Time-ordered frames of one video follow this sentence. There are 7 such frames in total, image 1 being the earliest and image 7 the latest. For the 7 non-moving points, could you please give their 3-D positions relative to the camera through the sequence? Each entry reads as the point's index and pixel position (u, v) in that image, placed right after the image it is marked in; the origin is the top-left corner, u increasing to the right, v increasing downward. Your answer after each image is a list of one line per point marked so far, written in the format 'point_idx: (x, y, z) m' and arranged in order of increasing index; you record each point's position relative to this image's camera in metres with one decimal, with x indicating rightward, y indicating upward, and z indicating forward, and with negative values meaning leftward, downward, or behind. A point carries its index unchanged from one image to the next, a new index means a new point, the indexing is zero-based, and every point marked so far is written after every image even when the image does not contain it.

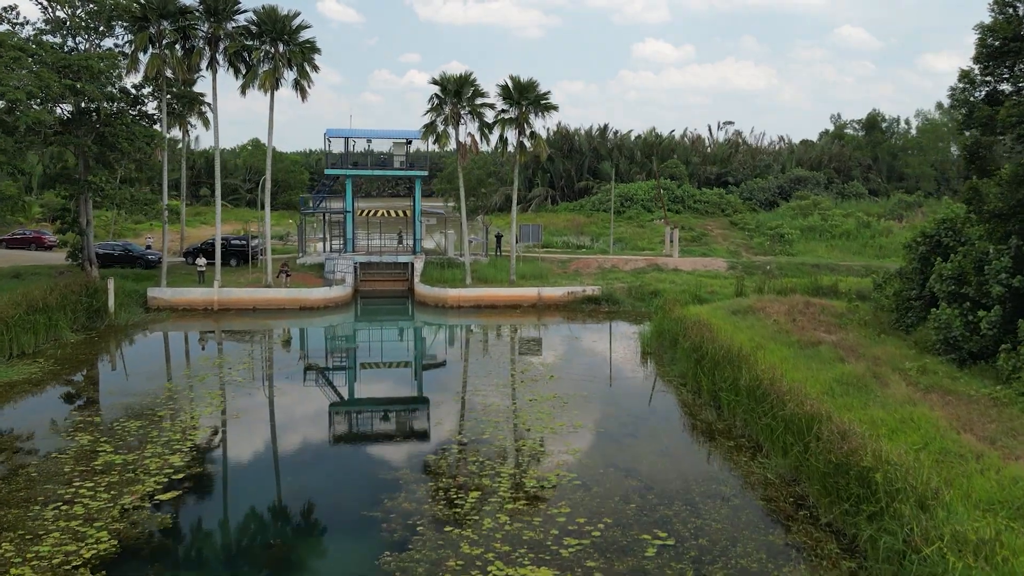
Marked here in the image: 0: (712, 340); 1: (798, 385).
0: (+3.2, -0.9, +16.6) m
1: (+3.6, -1.2, +13.3) m
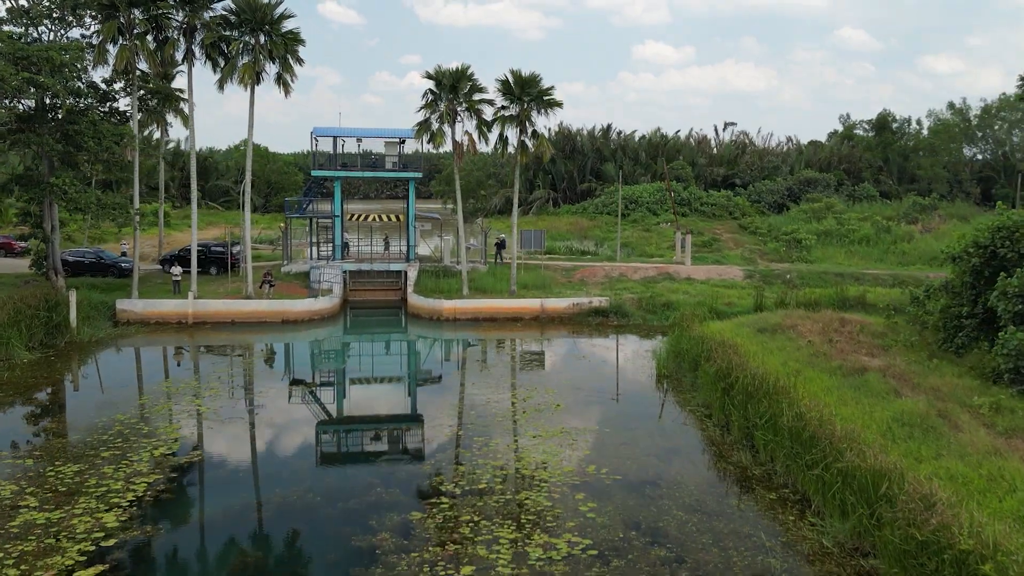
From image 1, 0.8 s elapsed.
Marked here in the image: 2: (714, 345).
0: (+3.2, -1.1, +14.6) m
1: (+3.6, -1.5, +11.2) m
2: (+3.2, -0.9, +16.6) m
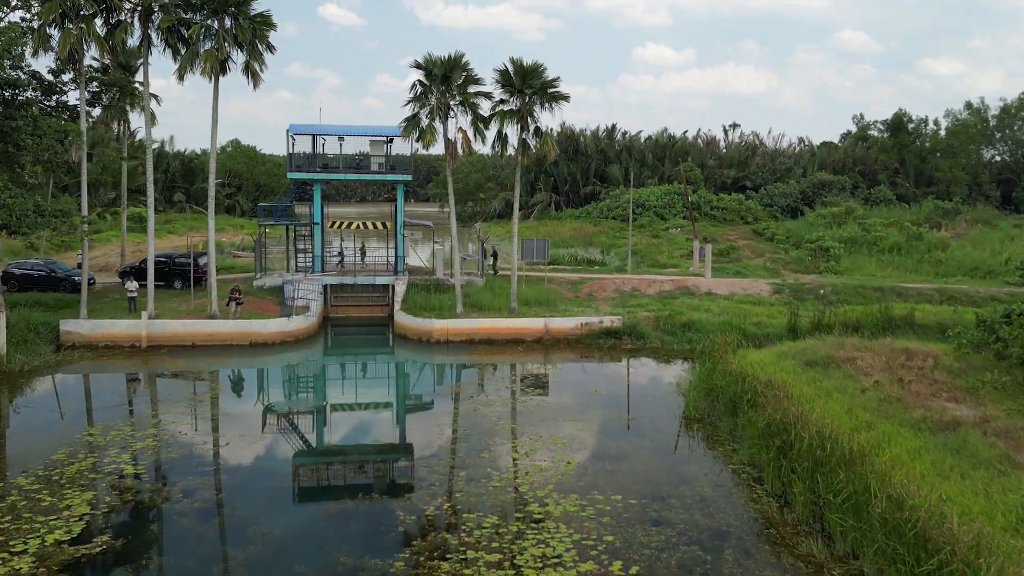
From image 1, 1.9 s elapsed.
0: (+3.2, -1.5, +11.6) m
1: (+3.6, -1.8, +8.2) m
2: (+3.2, -1.3, +13.6) m
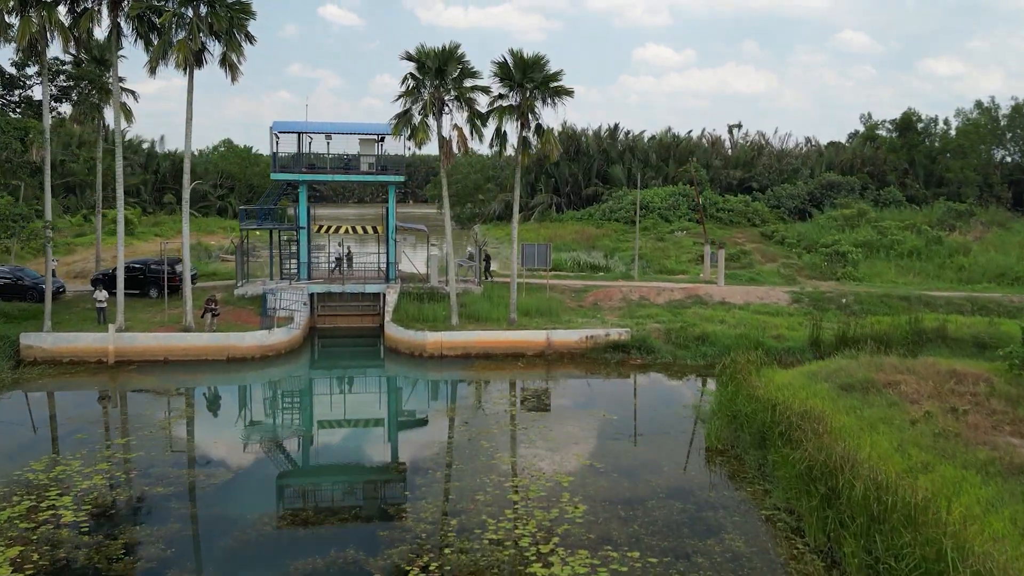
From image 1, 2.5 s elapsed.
0: (+3.2, -1.7, +9.9) m
1: (+3.6, -2.0, +6.6) m
2: (+3.2, -1.5, +11.9) m
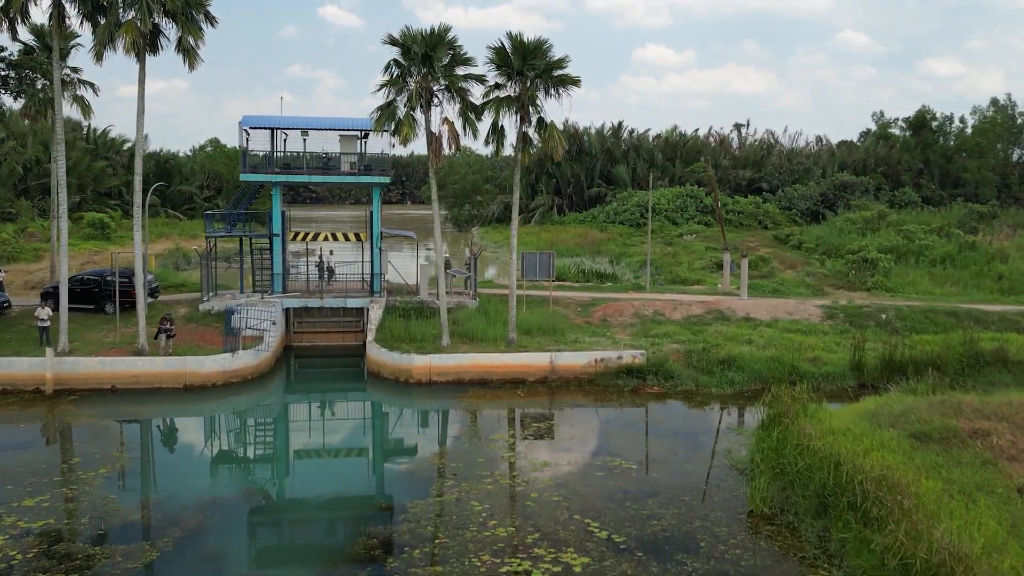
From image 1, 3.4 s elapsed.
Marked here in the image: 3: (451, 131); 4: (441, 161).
0: (+3.1, -1.9, +7.4) m
1: (+3.6, -2.3, +4.1) m
2: (+3.1, -1.7, +9.4) m
3: (-1.1, +2.7, +18.4) m
4: (-1.3, +2.2, +18.7) m
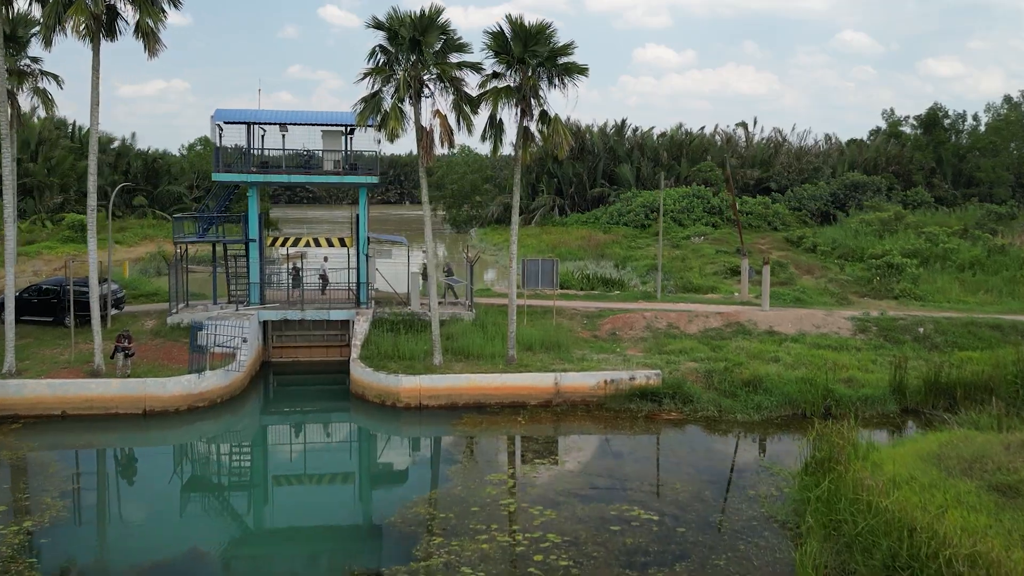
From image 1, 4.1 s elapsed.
0: (+3.1, -2.1, +5.5) m
1: (+3.6, -2.5, +2.2) m
2: (+3.1, -1.9, +7.5) m
3: (-1.1, +2.5, +16.5) m
4: (-1.3, +2.0, +16.8) m
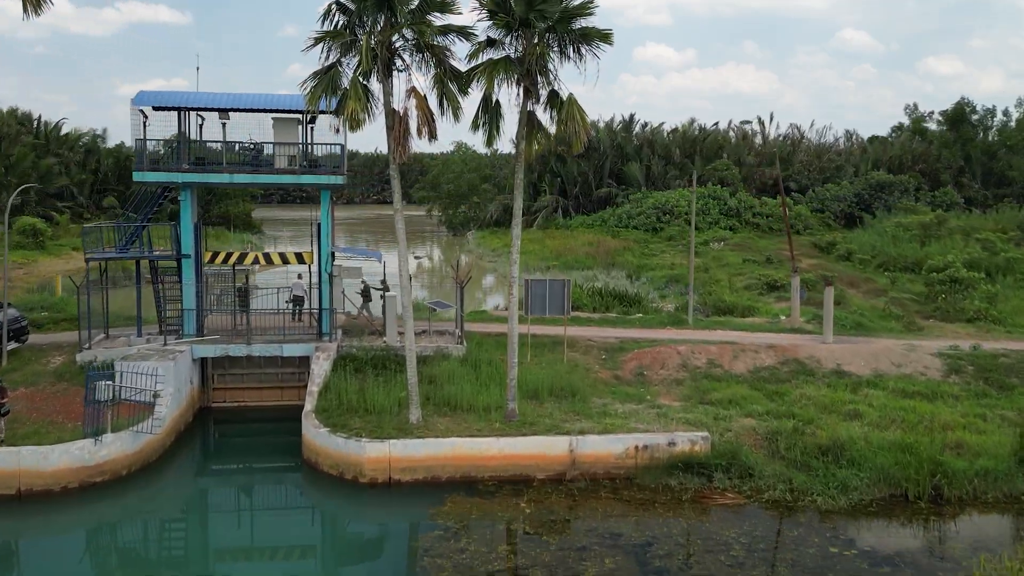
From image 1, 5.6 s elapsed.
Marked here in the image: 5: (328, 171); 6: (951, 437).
0: (+3.1, -2.5, +1.6) m
1: (+3.6, -2.9, -1.8) m
2: (+3.1, -2.3, +3.6) m
3: (-1.1, +2.1, +12.5) m
4: (-1.3, +1.6, +12.8) m
5: (-2.7, +1.8, +15.7) m
6: (+5.1, -1.7, +12.4) m
